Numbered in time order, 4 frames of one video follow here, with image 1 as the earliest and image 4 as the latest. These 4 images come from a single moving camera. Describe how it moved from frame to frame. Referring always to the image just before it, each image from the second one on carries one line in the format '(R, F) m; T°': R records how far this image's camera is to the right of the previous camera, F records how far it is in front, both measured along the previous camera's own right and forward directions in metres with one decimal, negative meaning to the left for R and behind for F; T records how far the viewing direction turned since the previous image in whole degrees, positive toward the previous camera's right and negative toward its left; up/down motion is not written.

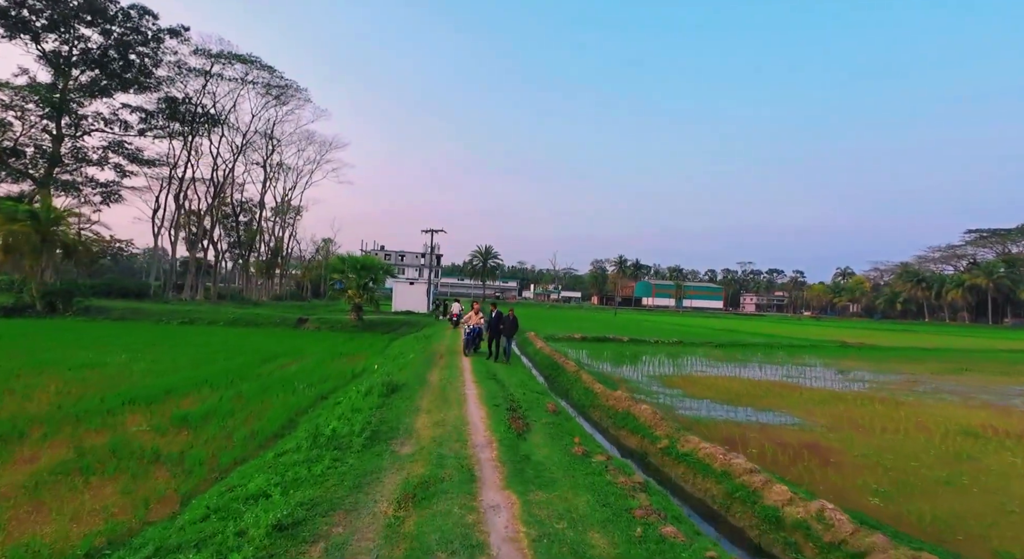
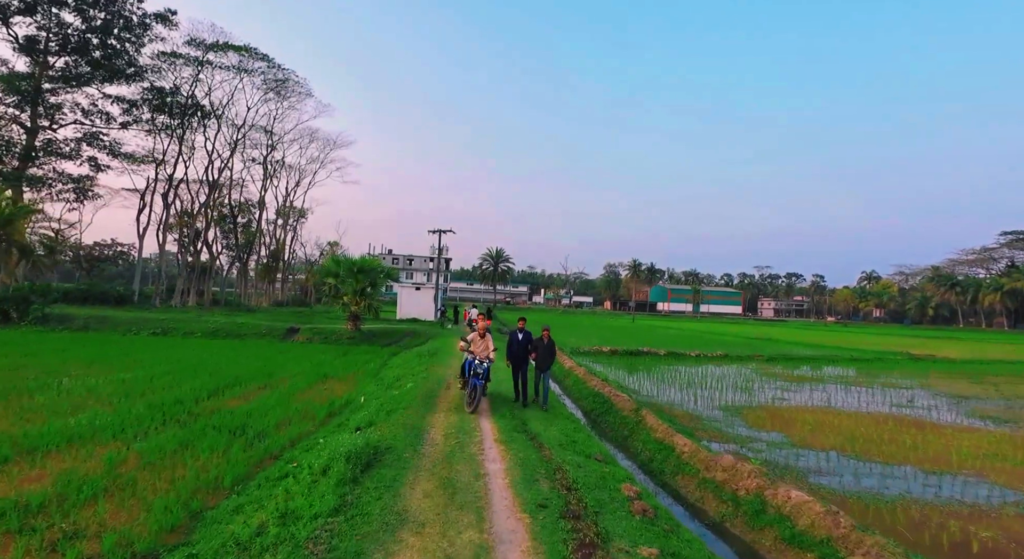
(-0.5, +4.2) m; -1°
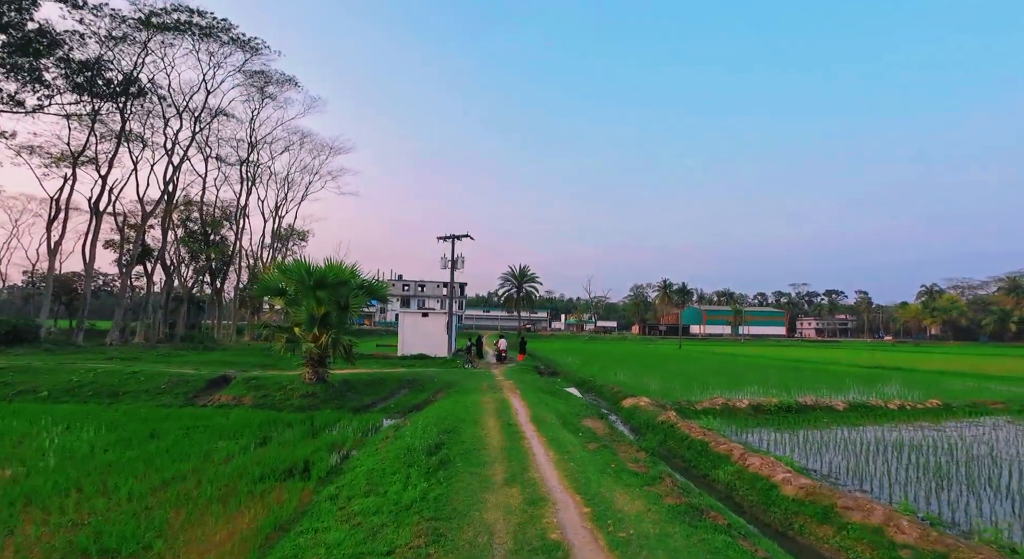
(-1.5, +11.5) m; -1°
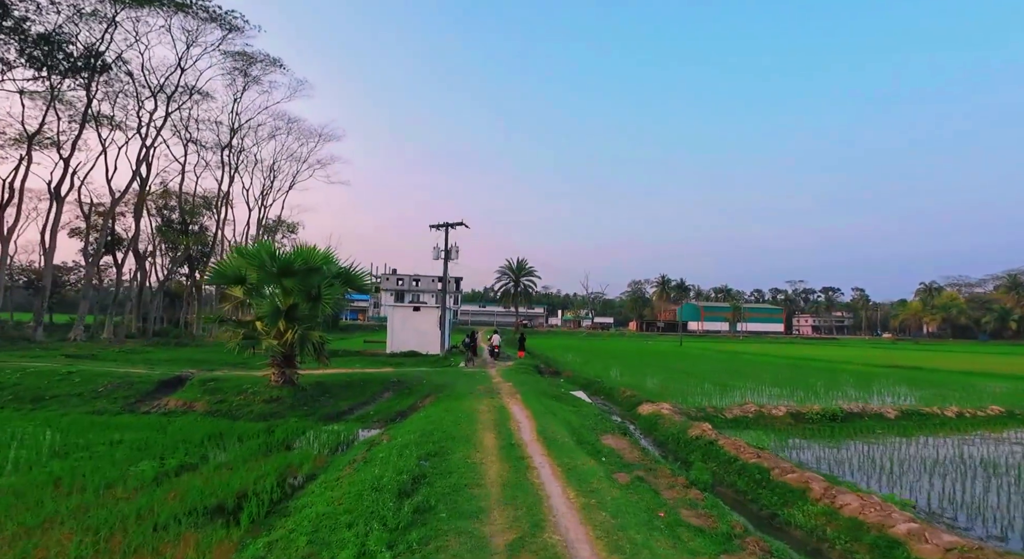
(-0.1, +2.4) m; +1°
